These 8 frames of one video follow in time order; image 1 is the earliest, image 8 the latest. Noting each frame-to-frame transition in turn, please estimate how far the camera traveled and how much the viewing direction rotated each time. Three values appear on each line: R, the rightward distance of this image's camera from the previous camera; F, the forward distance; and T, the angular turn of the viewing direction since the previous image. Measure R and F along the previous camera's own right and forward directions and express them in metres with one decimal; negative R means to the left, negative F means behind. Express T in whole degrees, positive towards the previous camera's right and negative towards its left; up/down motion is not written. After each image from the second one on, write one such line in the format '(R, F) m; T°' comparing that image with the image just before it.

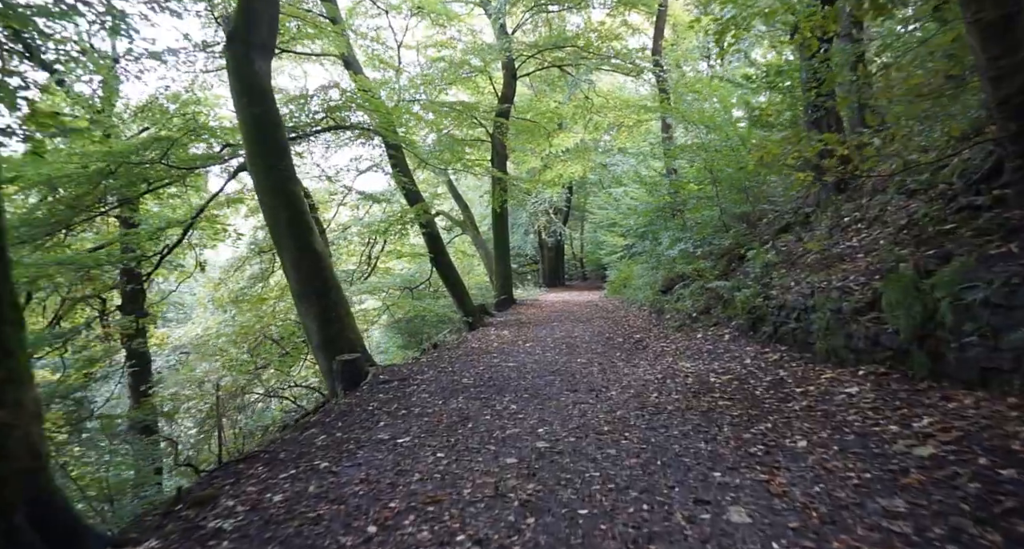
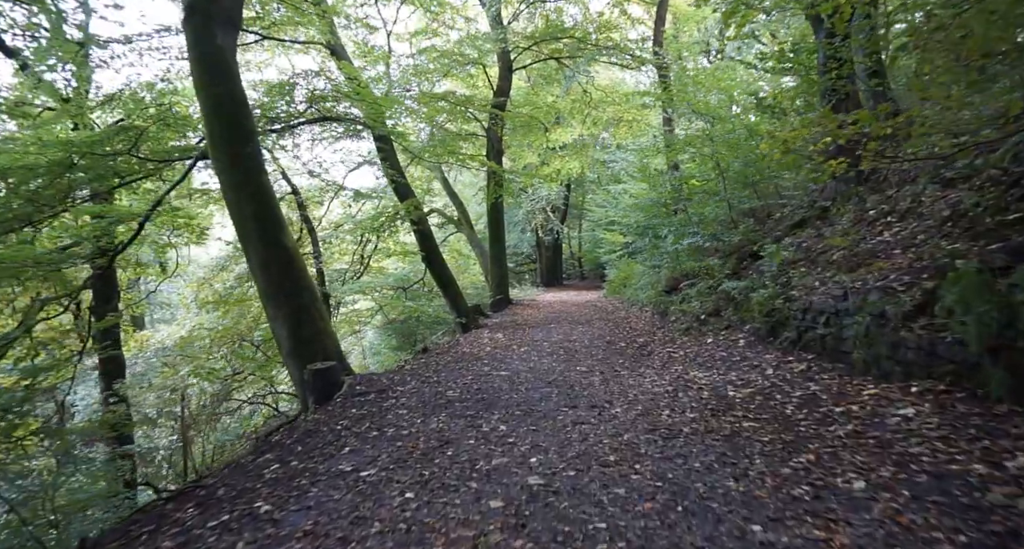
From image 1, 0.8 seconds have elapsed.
(+0.1, +0.6) m; 0°
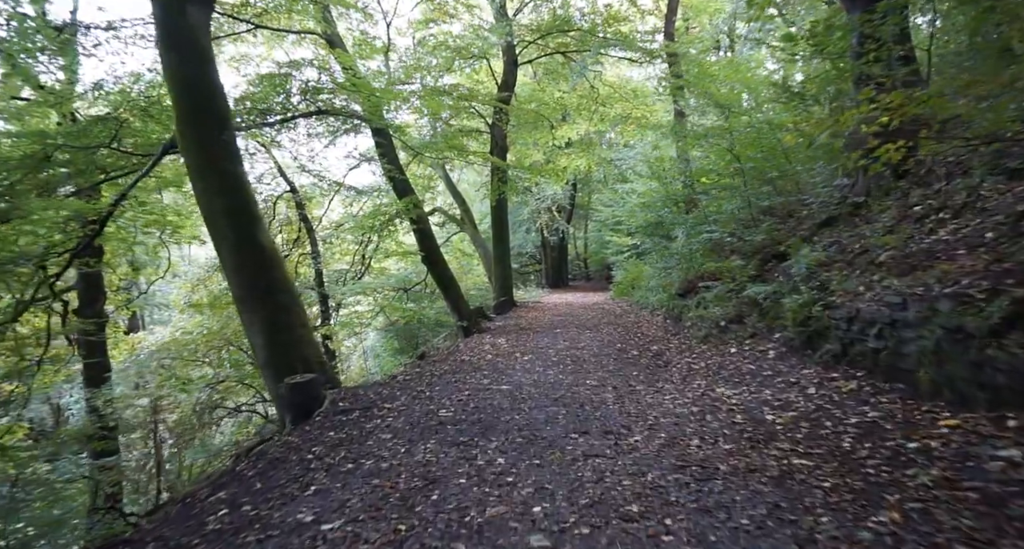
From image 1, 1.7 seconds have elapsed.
(0.0, +0.6) m; -1°
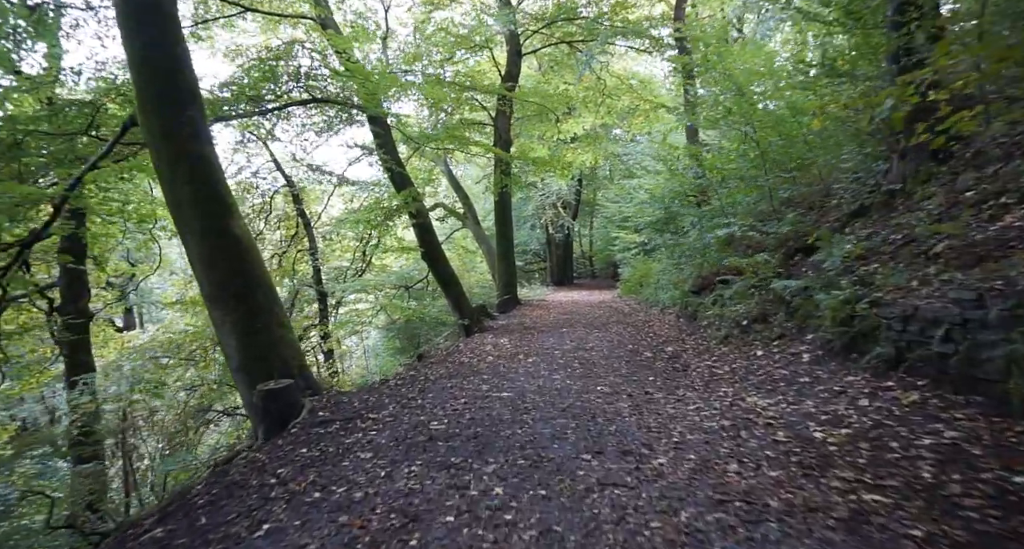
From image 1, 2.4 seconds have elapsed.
(0.0, +0.6) m; -1°
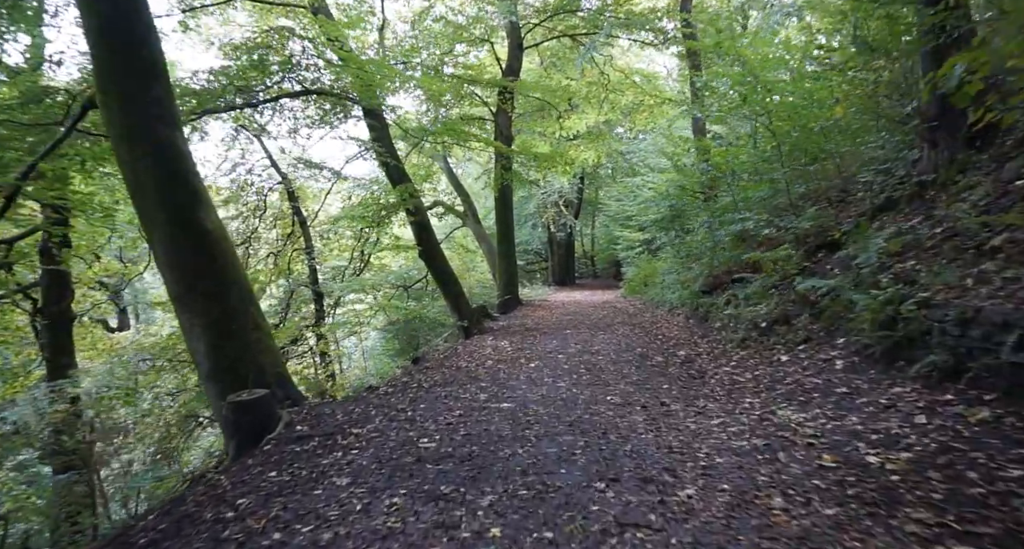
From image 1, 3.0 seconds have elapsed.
(0.0, +0.5) m; 0°
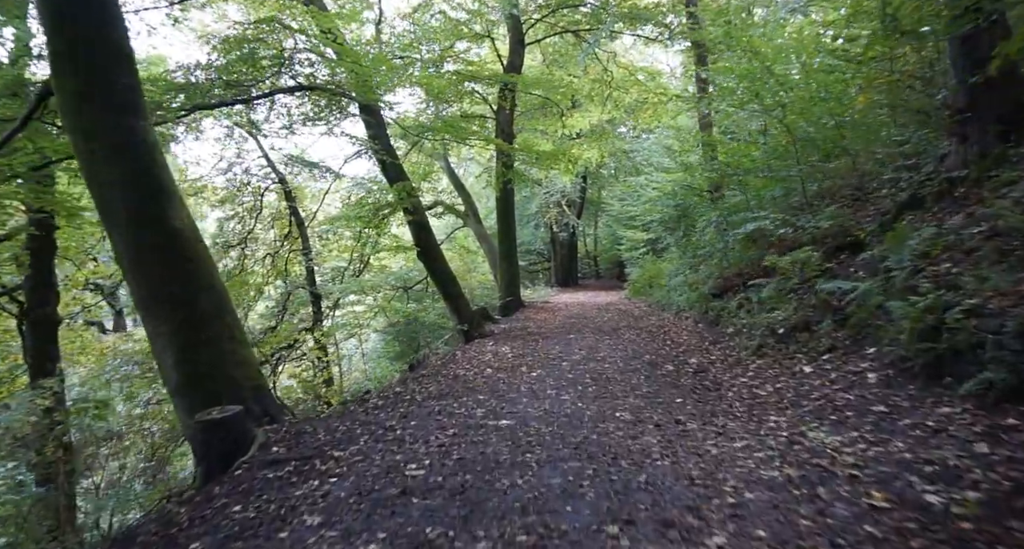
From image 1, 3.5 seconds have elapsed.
(0.0, +0.4) m; 0°
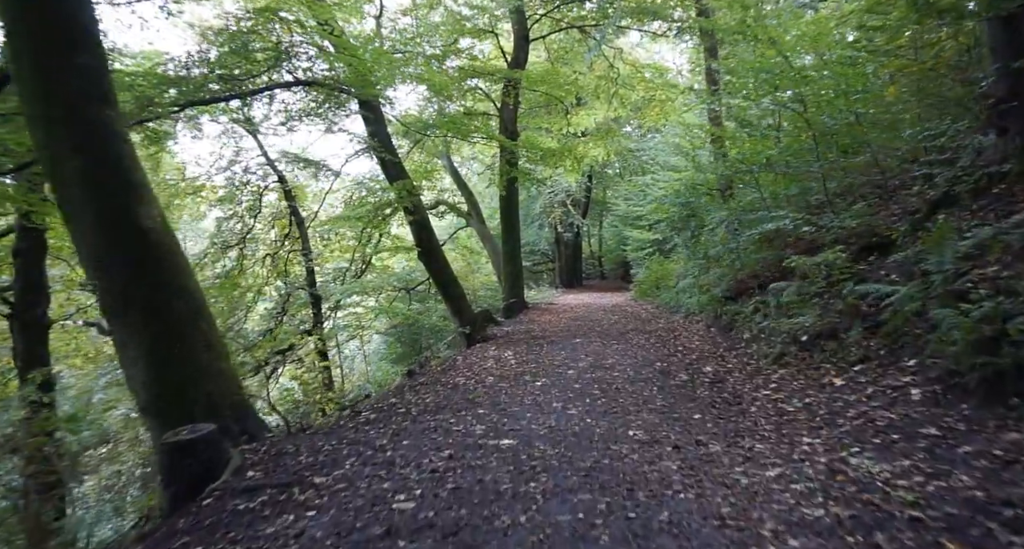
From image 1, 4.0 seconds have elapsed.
(0.0, +0.4) m; 0°
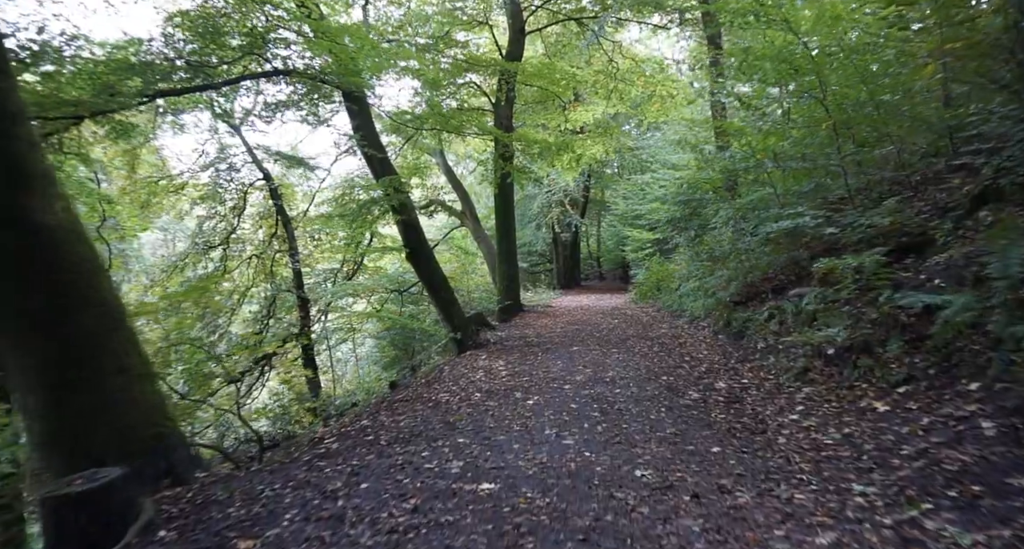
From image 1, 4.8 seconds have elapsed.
(+0.1, +0.7) m; 0°
